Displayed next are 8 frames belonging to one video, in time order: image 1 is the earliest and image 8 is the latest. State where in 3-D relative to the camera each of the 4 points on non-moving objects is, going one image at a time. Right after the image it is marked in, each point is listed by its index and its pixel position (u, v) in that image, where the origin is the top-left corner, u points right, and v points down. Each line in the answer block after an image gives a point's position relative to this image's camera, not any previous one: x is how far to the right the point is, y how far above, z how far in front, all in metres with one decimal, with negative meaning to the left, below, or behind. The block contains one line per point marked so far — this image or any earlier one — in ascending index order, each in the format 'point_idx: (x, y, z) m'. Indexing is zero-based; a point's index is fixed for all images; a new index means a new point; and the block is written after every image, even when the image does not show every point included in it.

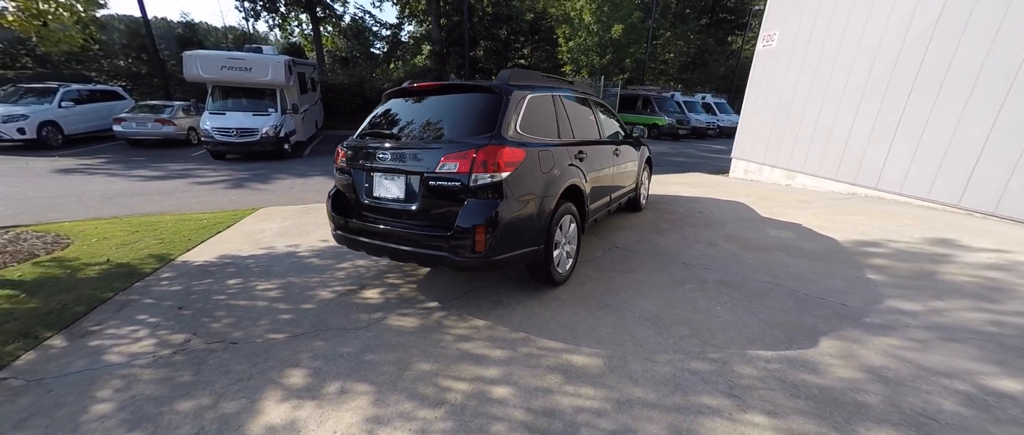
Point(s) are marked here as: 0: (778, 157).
0: (+5.1, +1.2, +7.6) m
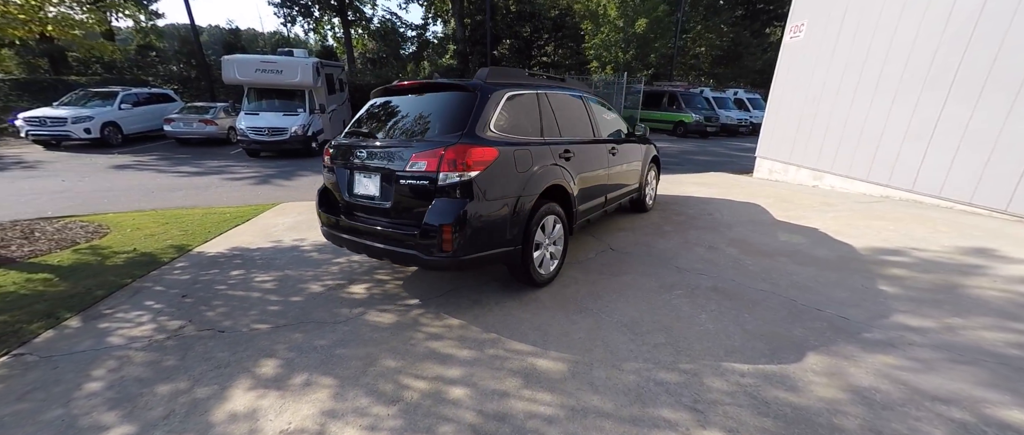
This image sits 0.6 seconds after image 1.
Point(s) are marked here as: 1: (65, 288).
0: (+5.4, +1.1, +7.1) m
1: (-4.1, -0.6, +3.6) m
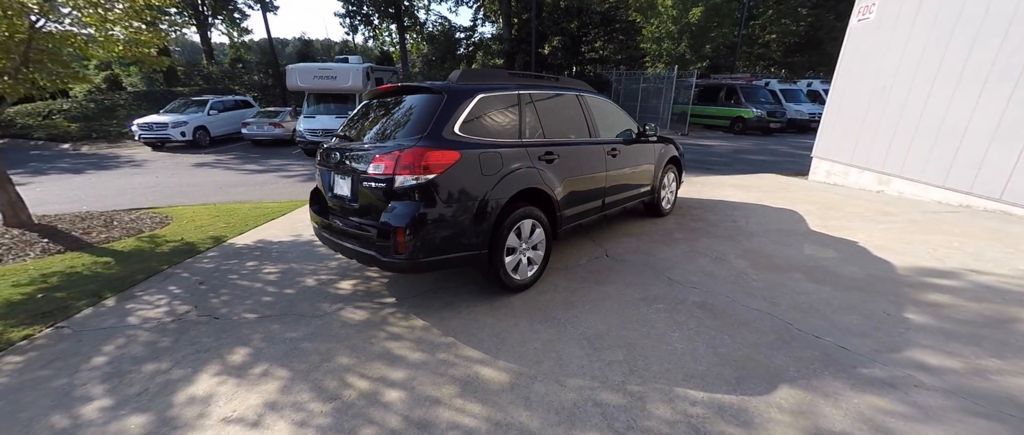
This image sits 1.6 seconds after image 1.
0: (+5.7, +1.0, +6.2) m
1: (-4.2, -0.6, +4.2) m
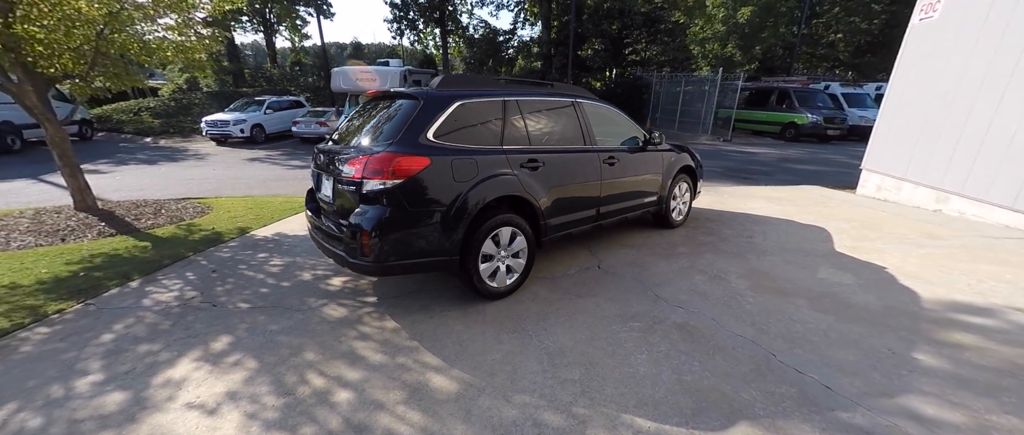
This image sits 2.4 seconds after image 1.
0: (+5.9, +0.7, +5.5) m
1: (-4.3, -0.4, +4.7) m
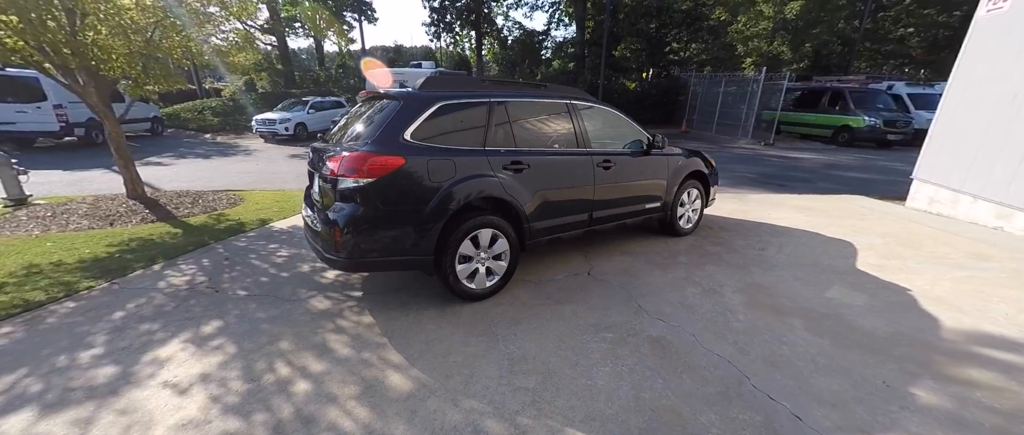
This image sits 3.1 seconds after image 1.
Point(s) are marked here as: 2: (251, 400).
0: (+6.0, +0.4, +4.9) m
1: (-4.3, -0.3, +5.0) m
2: (-1.5, -1.0, +2.3) m
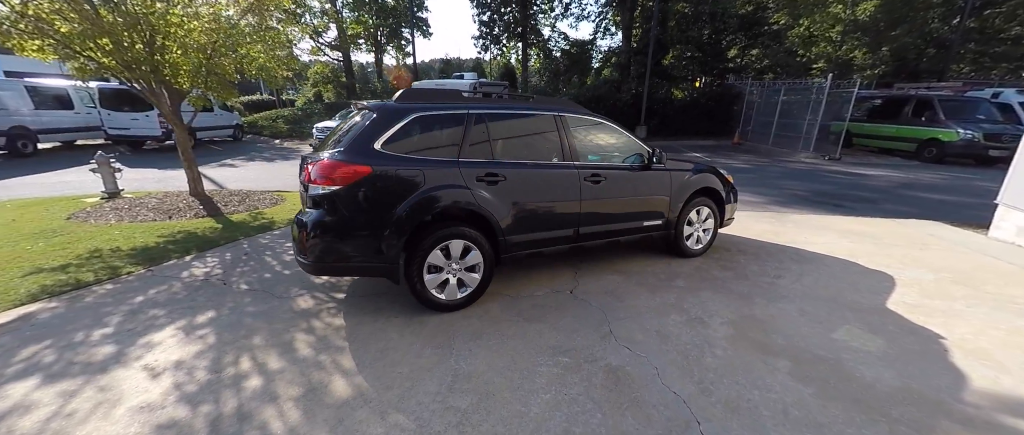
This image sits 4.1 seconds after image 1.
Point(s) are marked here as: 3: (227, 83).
0: (+6.0, +0.1, +4.0) m
1: (-4.2, -0.3, +5.6) m
2: (-1.9, -1.1, +2.4) m
3: (-4.8, +2.2, +6.5) m
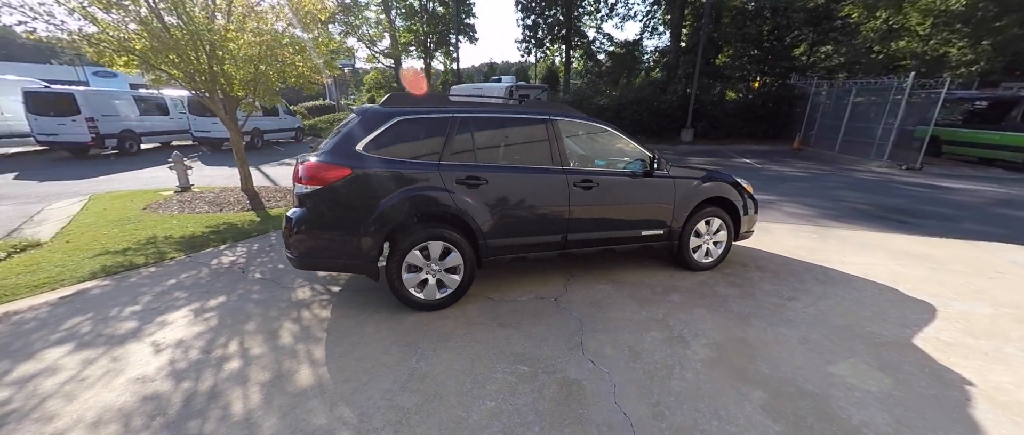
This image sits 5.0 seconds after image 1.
0: (+5.9, -0.2, +3.2) m
1: (-4.0, -0.2, +6.1) m
2: (-2.1, -1.0, +2.6) m
3: (-4.3, +2.3, +7.1) m
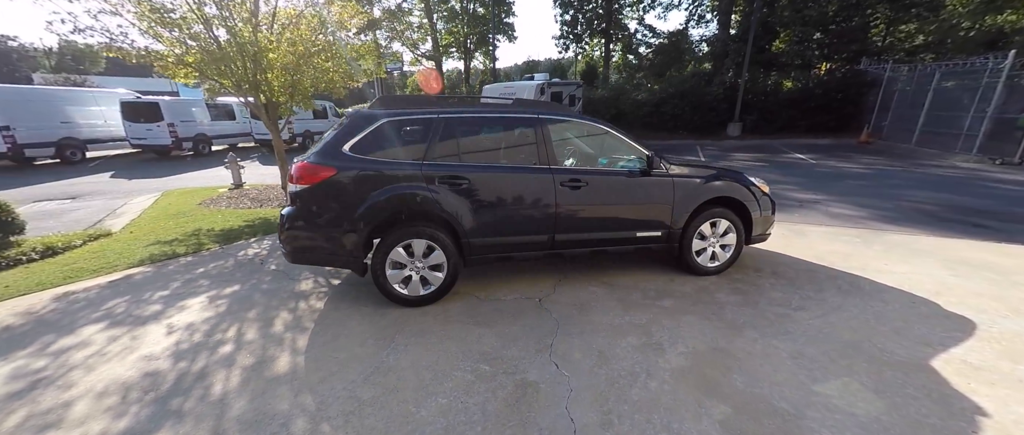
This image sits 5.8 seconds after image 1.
0: (+5.7, -0.3, +2.4) m
1: (-3.7, -0.1, +6.5) m
2: (-2.3, -1.0, +2.9) m
3: (-3.9, +2.4, +7.6) m
